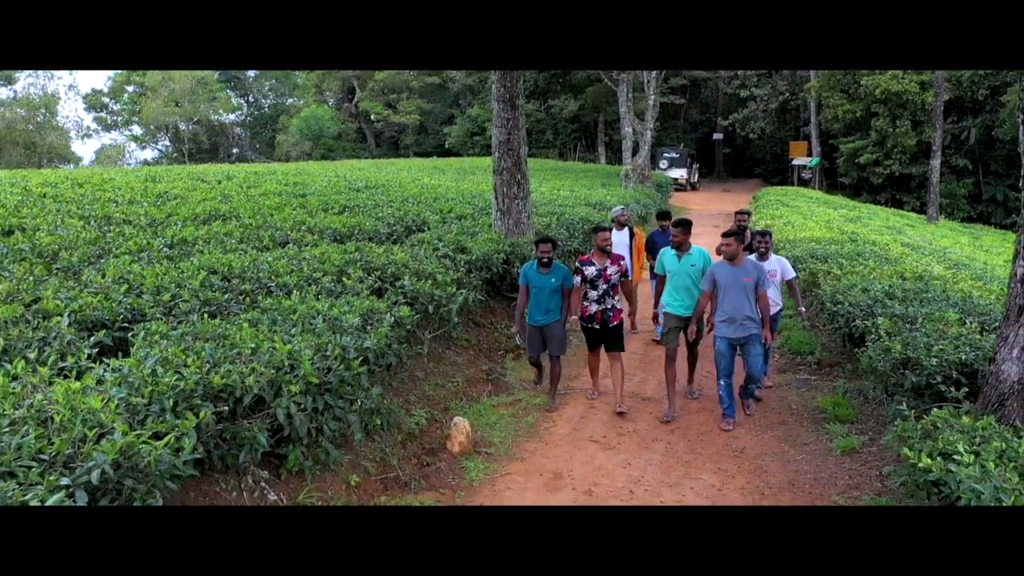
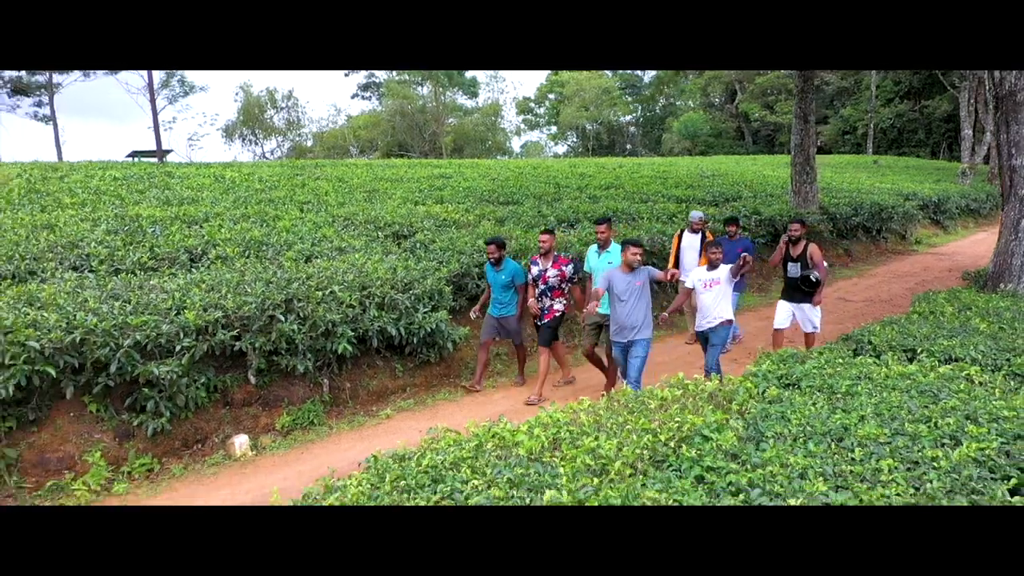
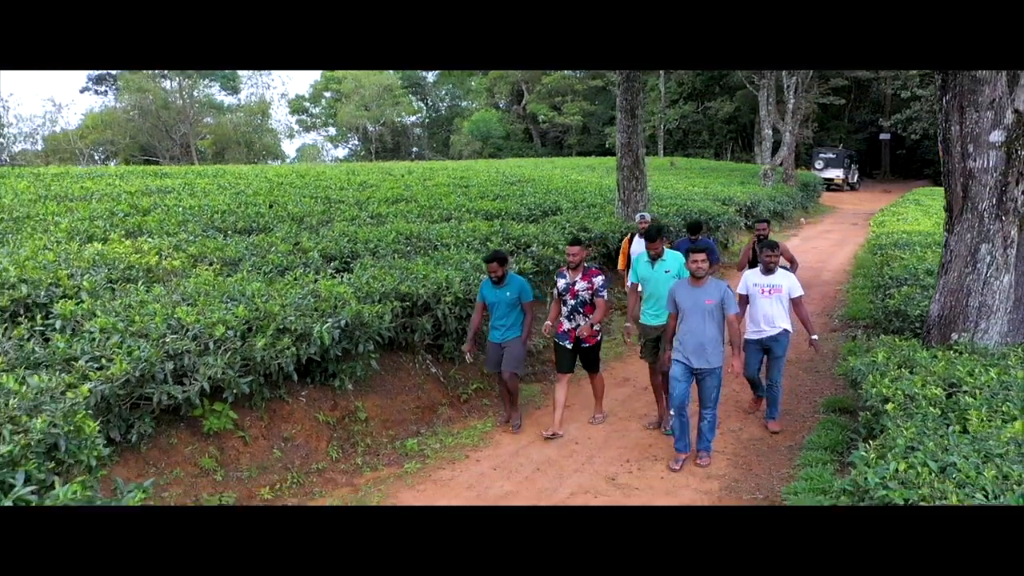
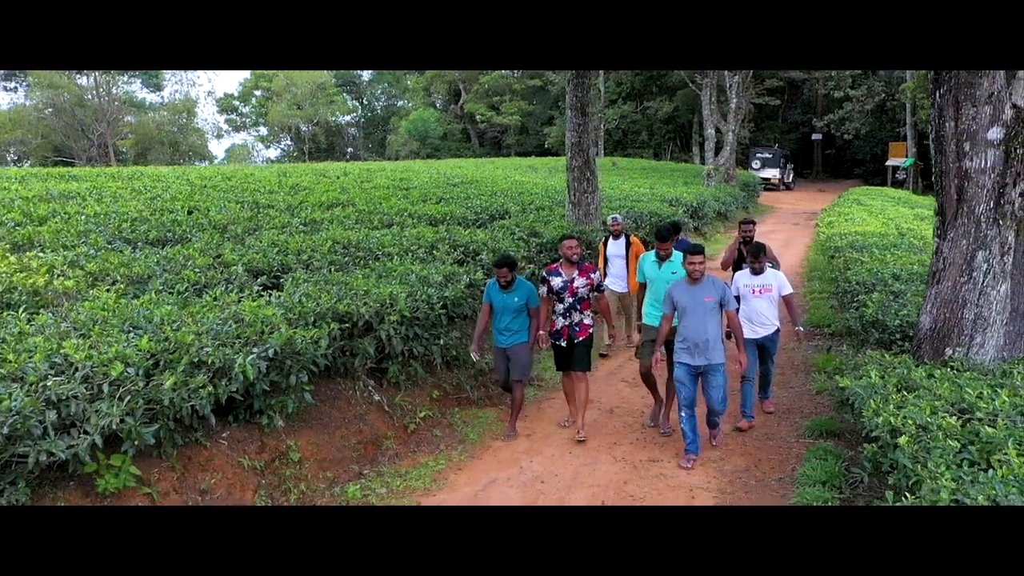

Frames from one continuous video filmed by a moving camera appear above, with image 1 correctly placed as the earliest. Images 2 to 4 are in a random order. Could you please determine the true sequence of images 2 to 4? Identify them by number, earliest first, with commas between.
4, 3, 2
